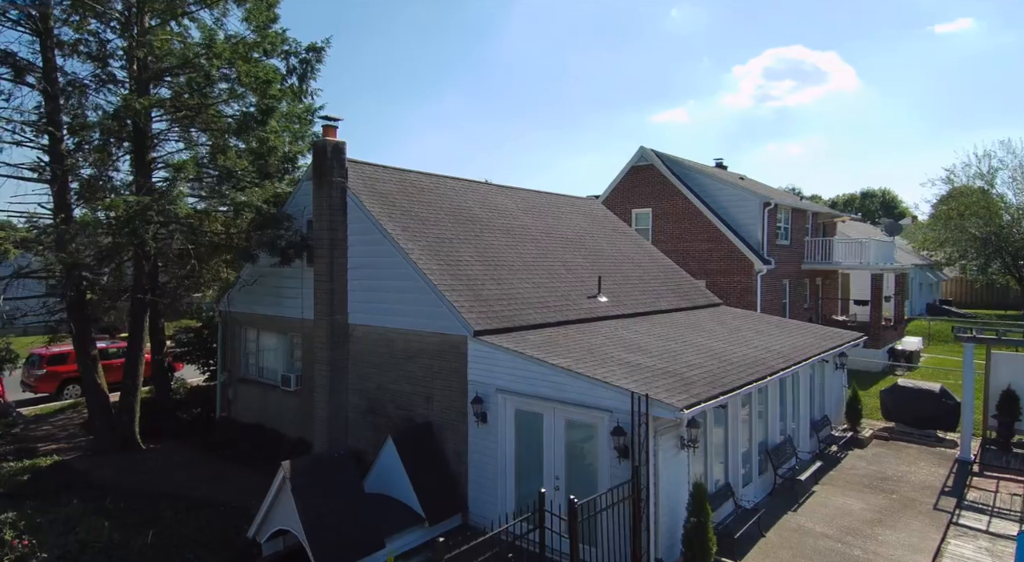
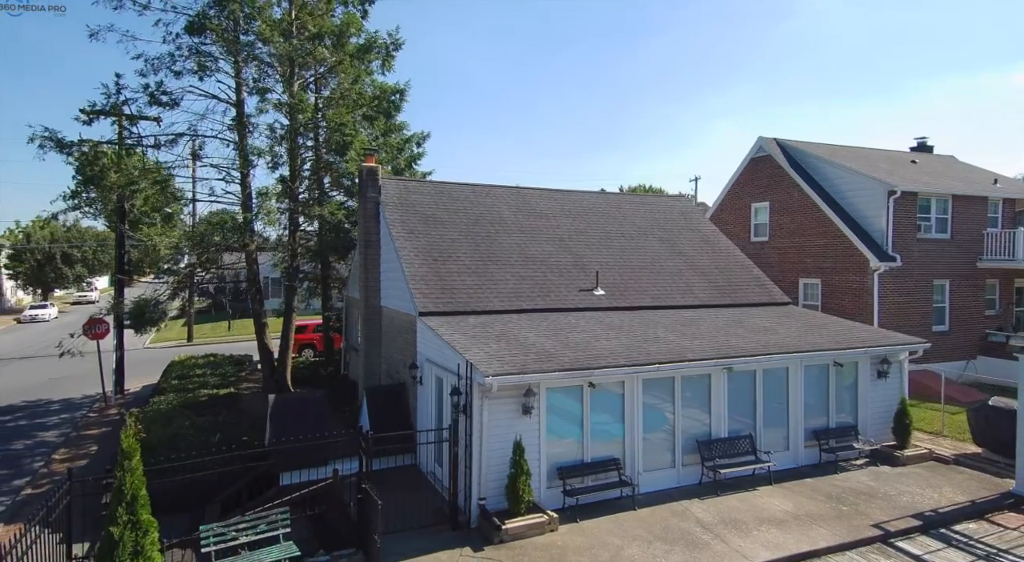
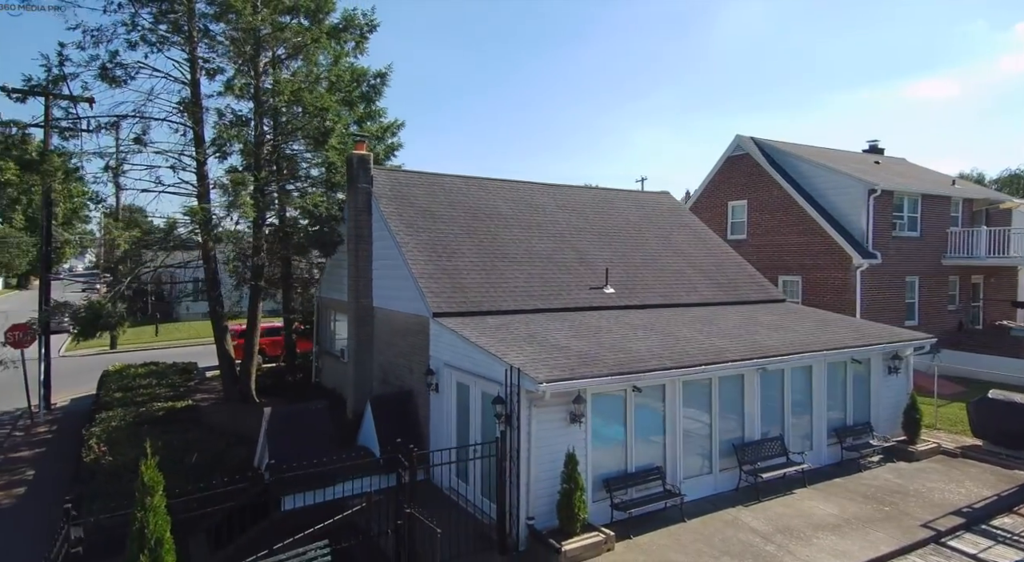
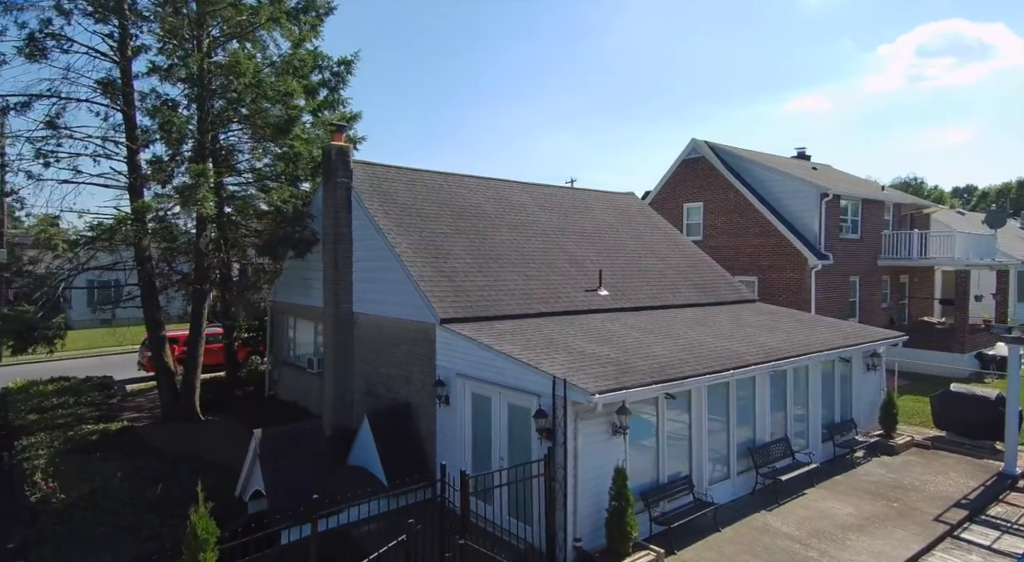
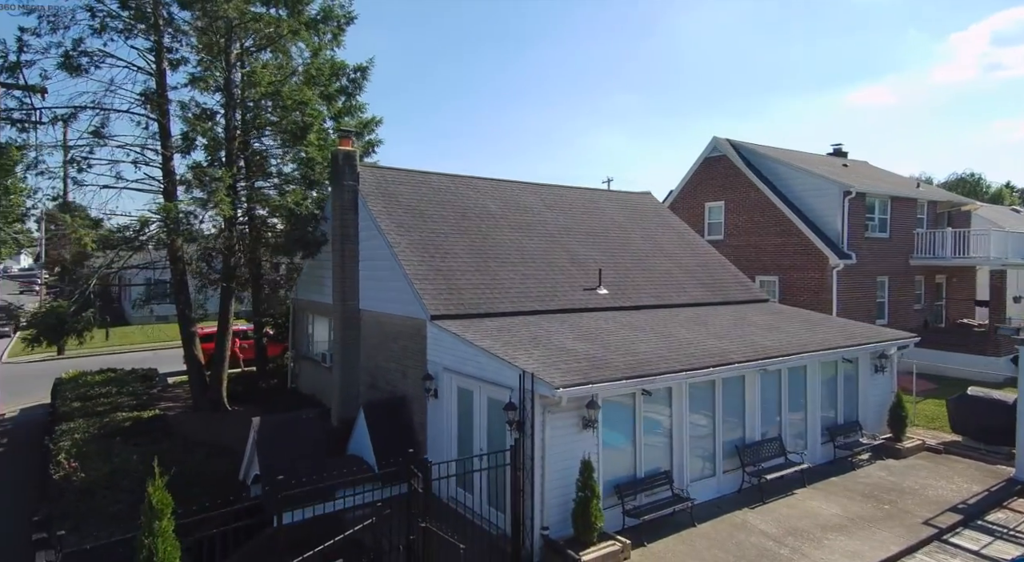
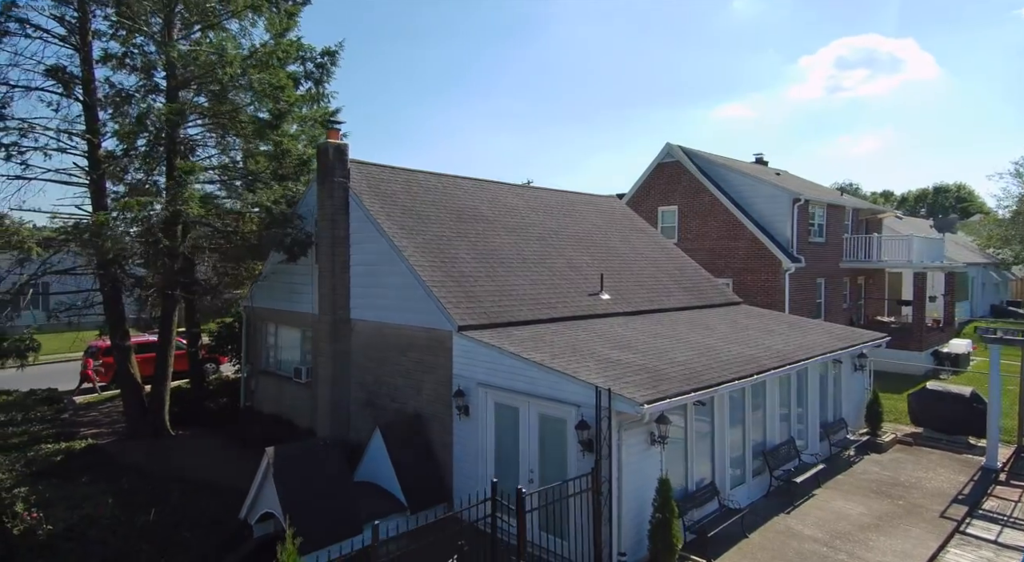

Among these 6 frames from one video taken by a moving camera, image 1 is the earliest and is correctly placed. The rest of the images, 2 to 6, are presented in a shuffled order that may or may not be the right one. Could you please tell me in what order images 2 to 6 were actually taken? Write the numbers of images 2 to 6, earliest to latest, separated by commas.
6, 4, 5, 3, 2
